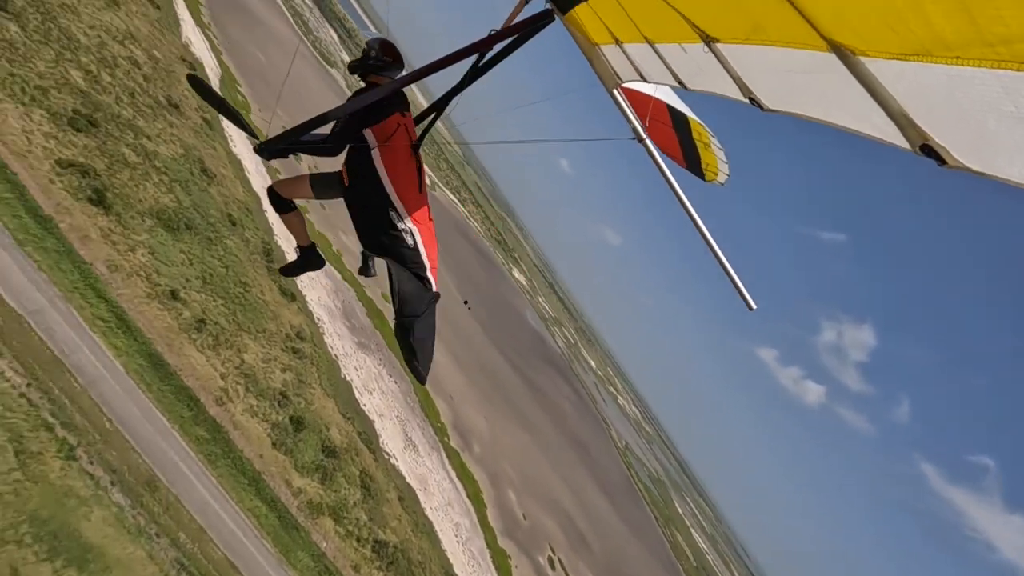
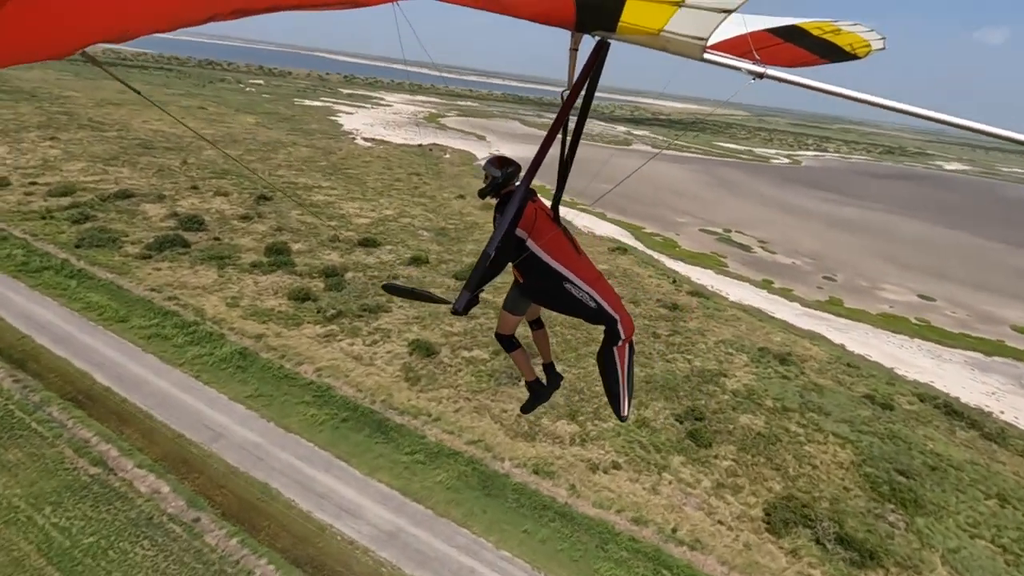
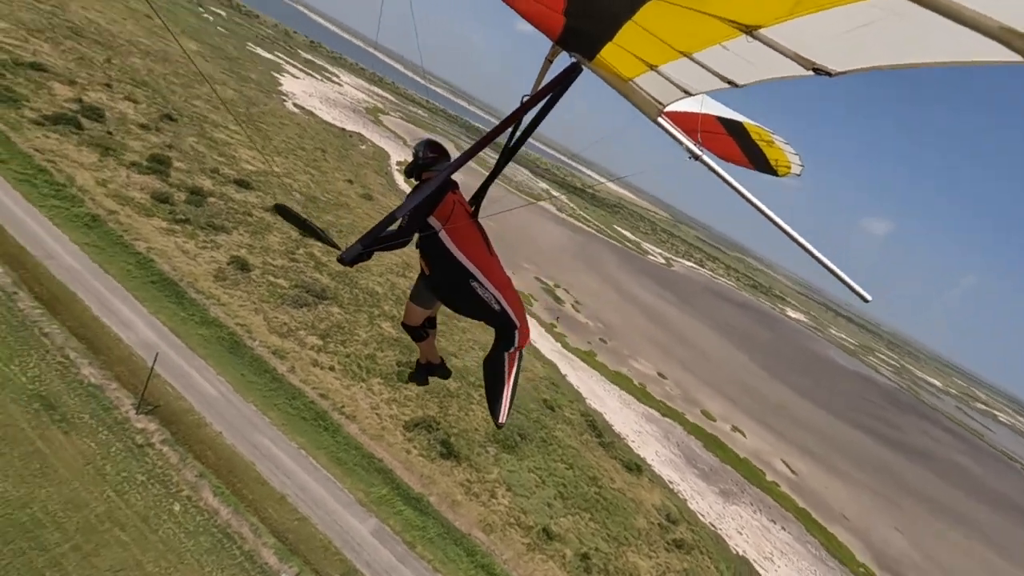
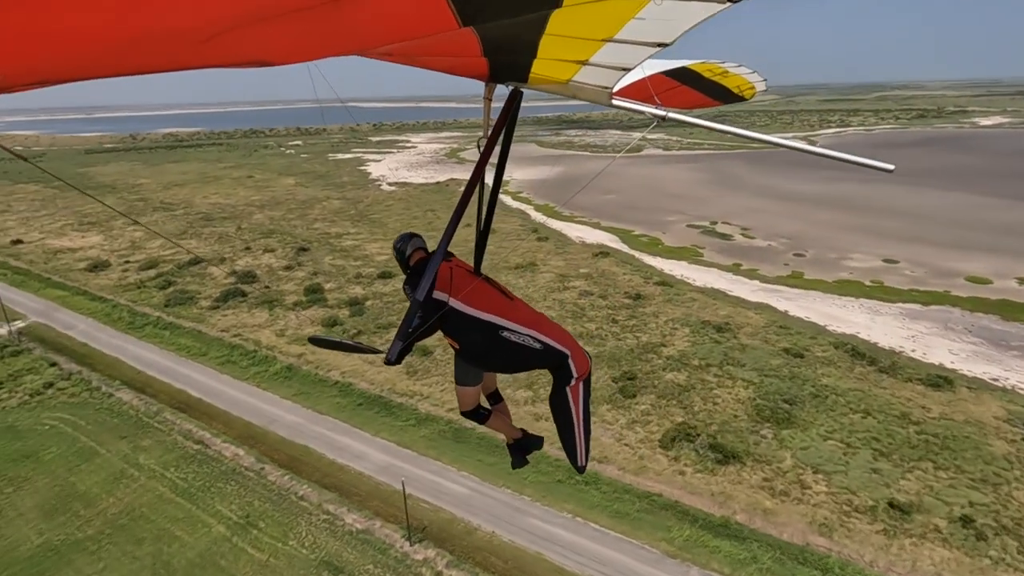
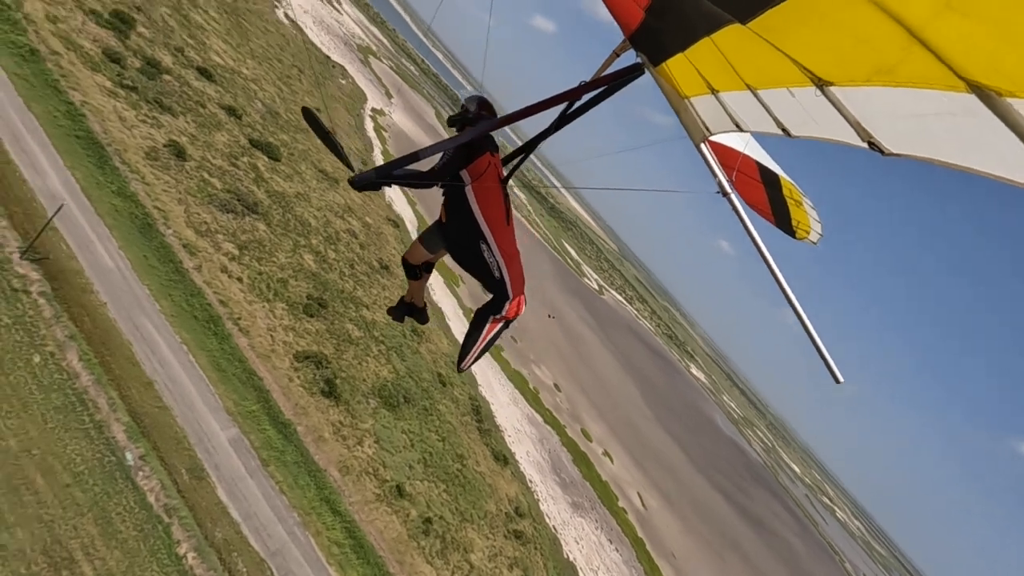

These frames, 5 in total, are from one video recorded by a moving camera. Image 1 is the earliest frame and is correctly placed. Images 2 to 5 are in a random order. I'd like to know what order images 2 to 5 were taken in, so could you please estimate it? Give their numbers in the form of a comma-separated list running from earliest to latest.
5, 3, 4, 2
